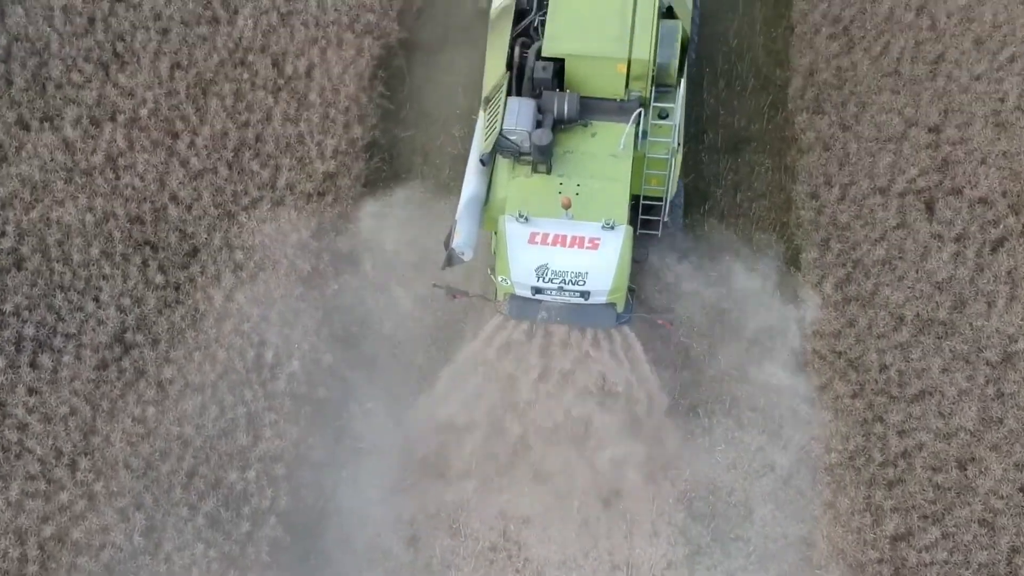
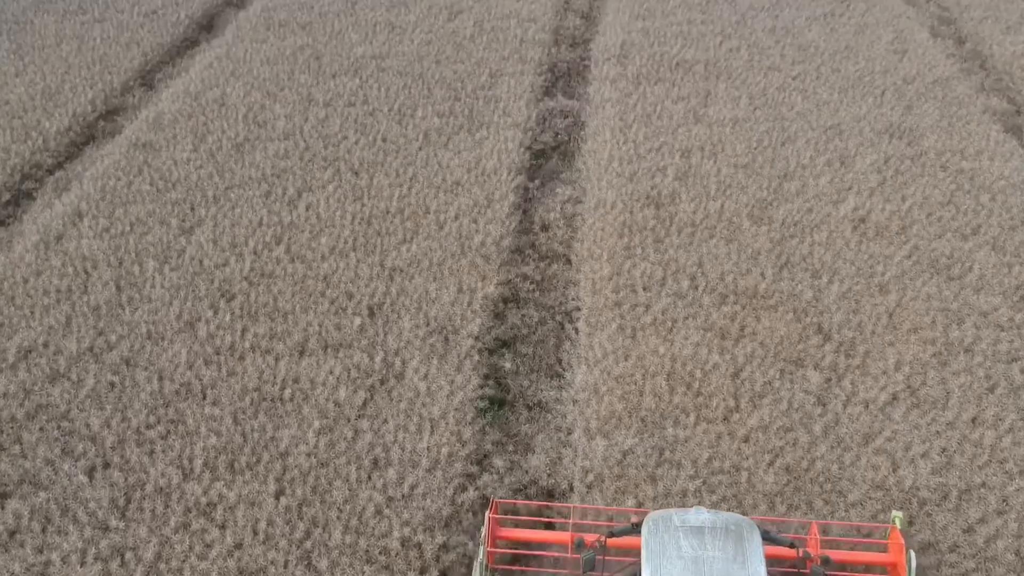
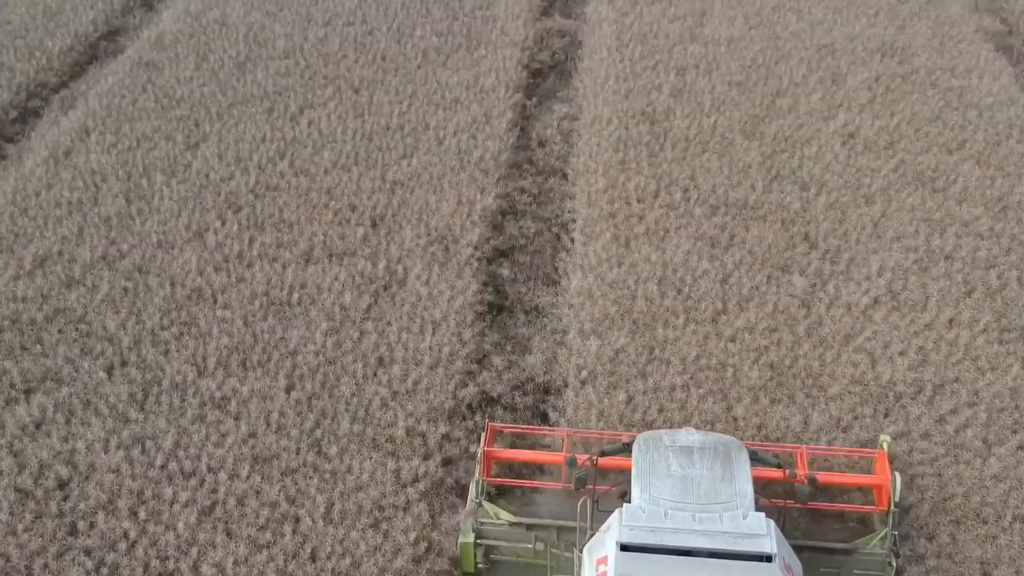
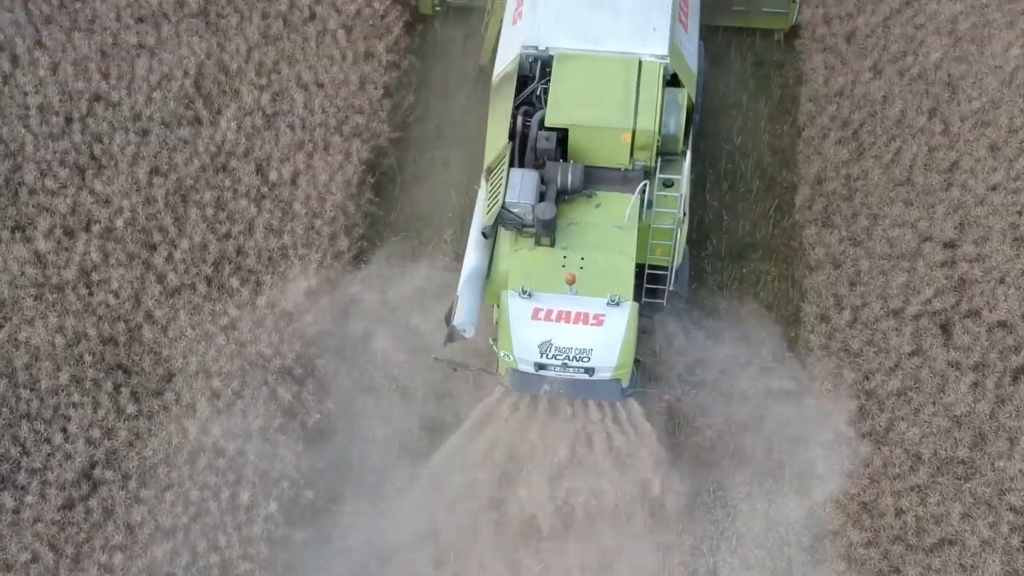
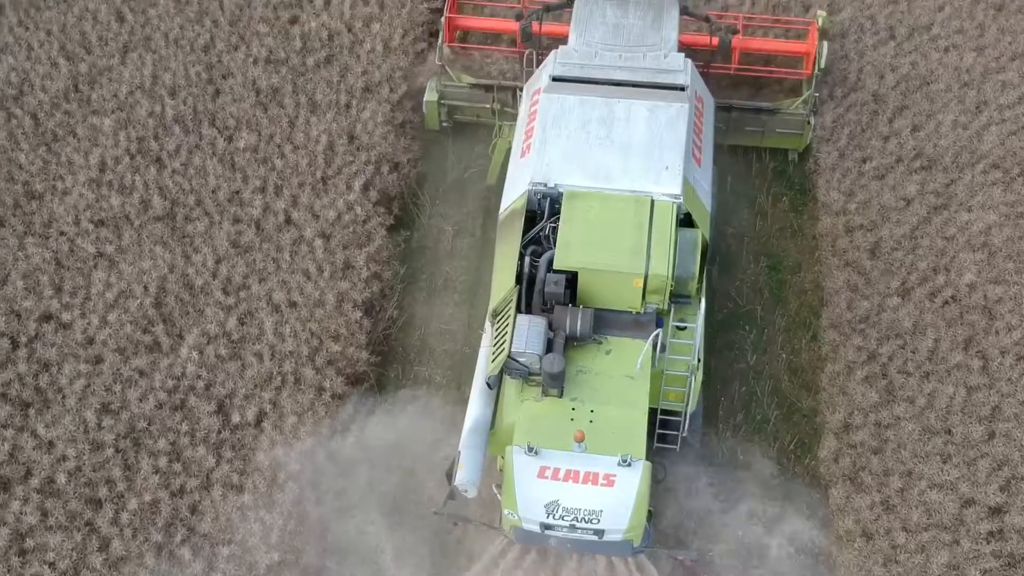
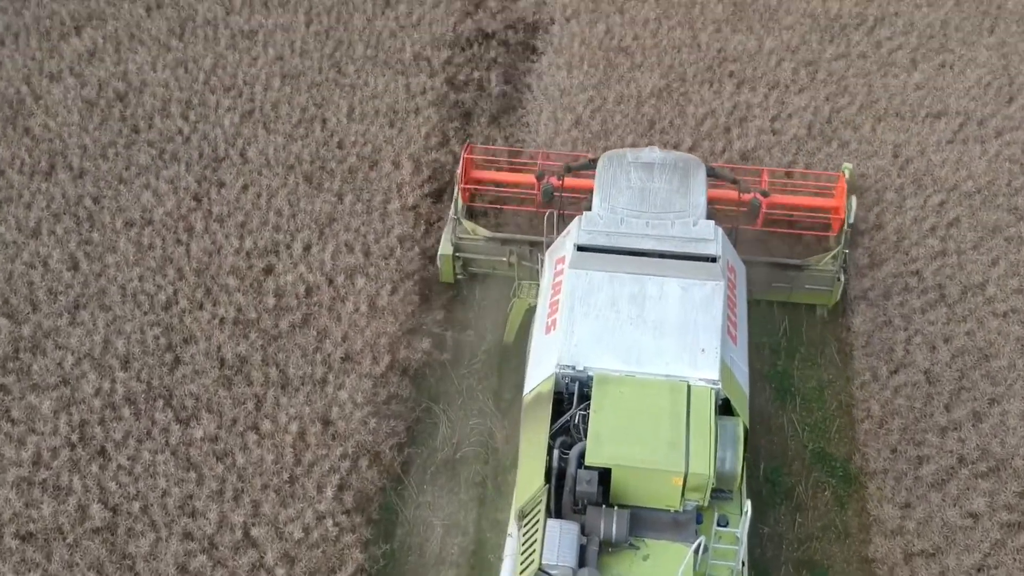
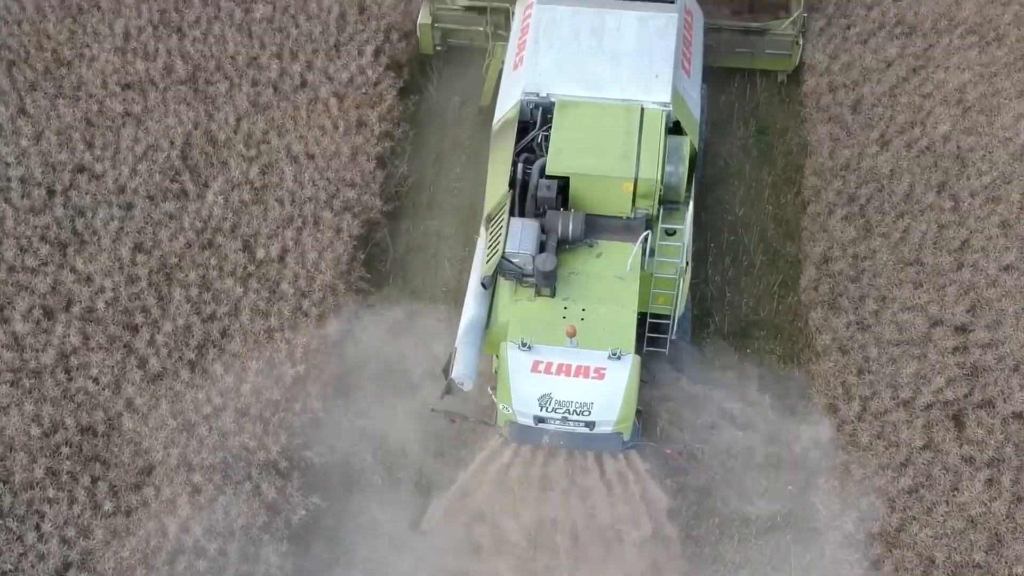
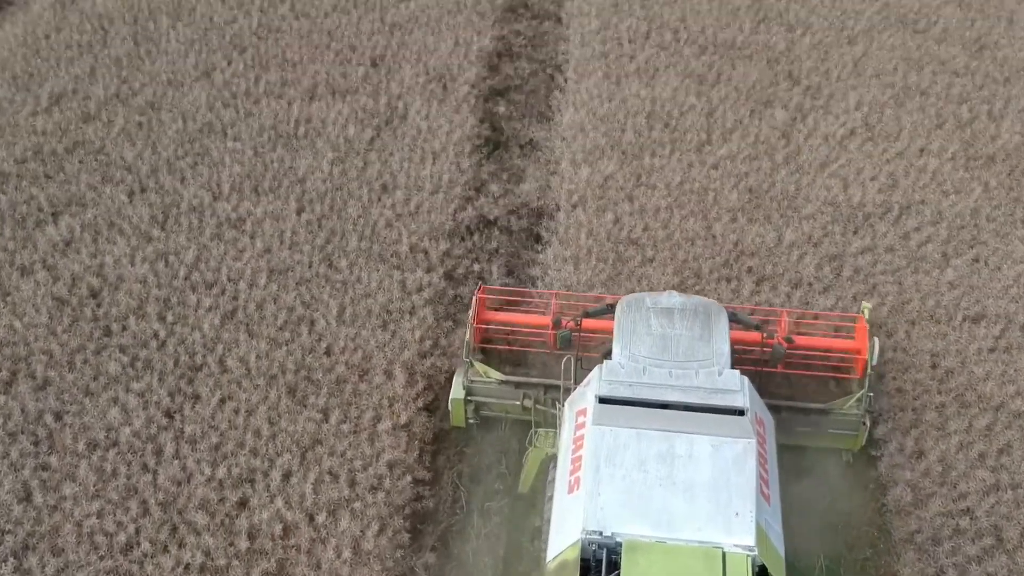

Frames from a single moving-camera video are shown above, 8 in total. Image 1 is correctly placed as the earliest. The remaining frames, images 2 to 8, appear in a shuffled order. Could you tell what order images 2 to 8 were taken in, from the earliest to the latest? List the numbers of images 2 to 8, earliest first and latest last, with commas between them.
4, 7, 5, 6, 8, 3, 2
